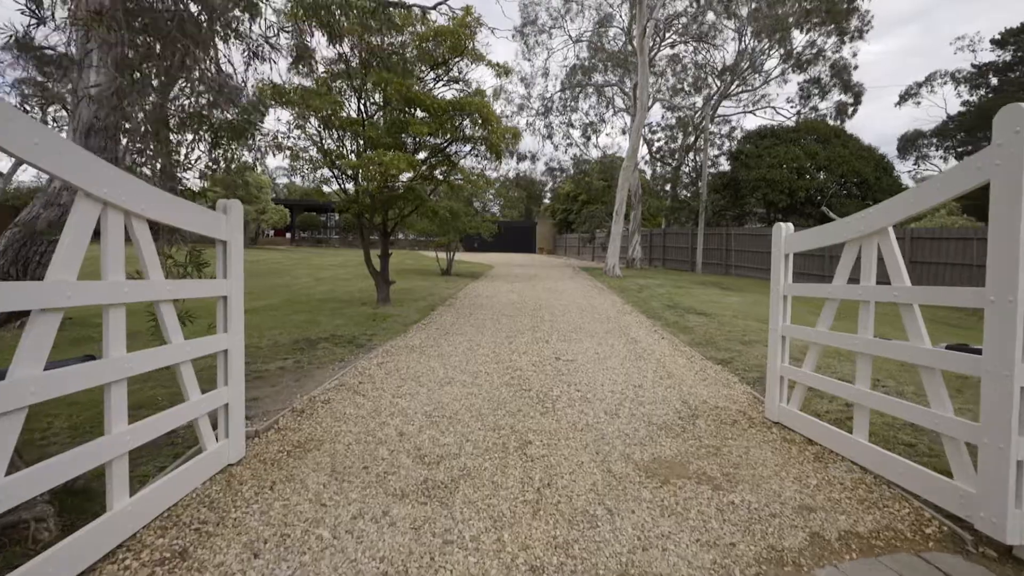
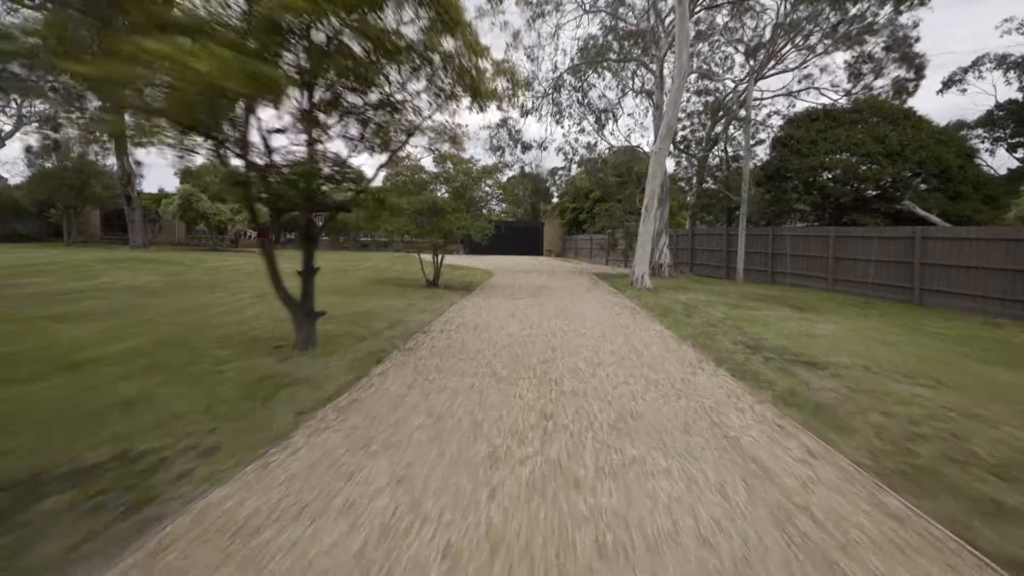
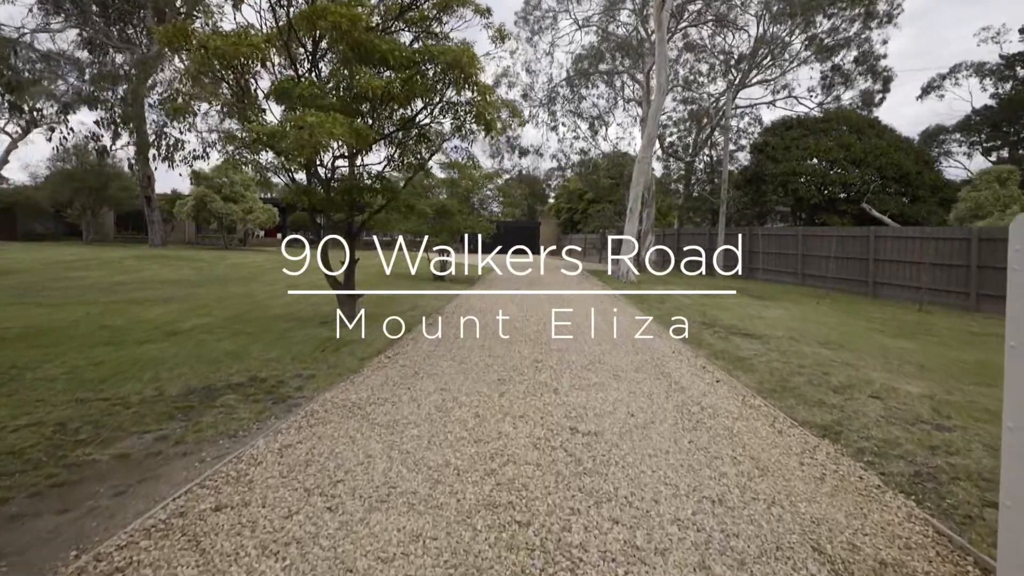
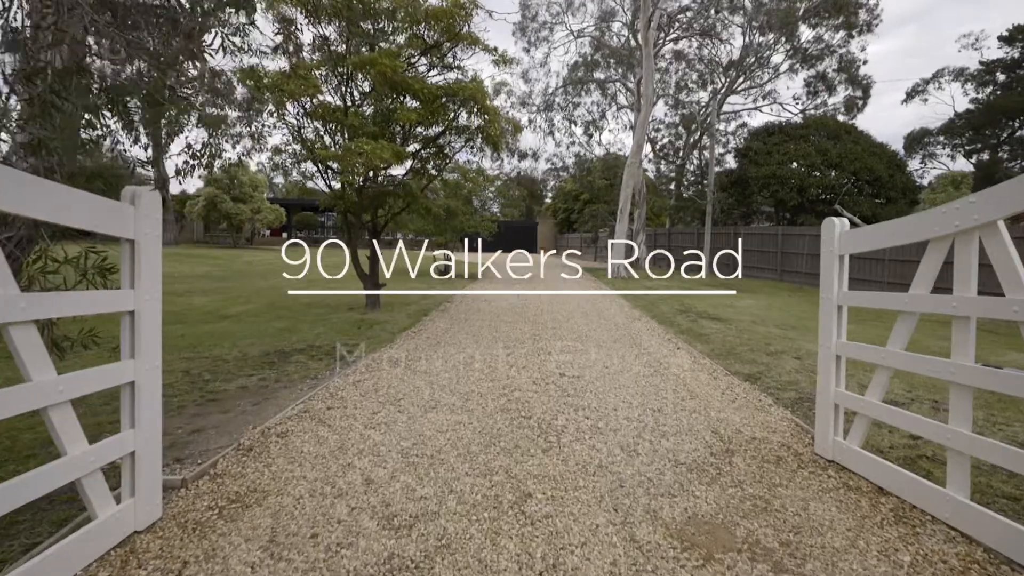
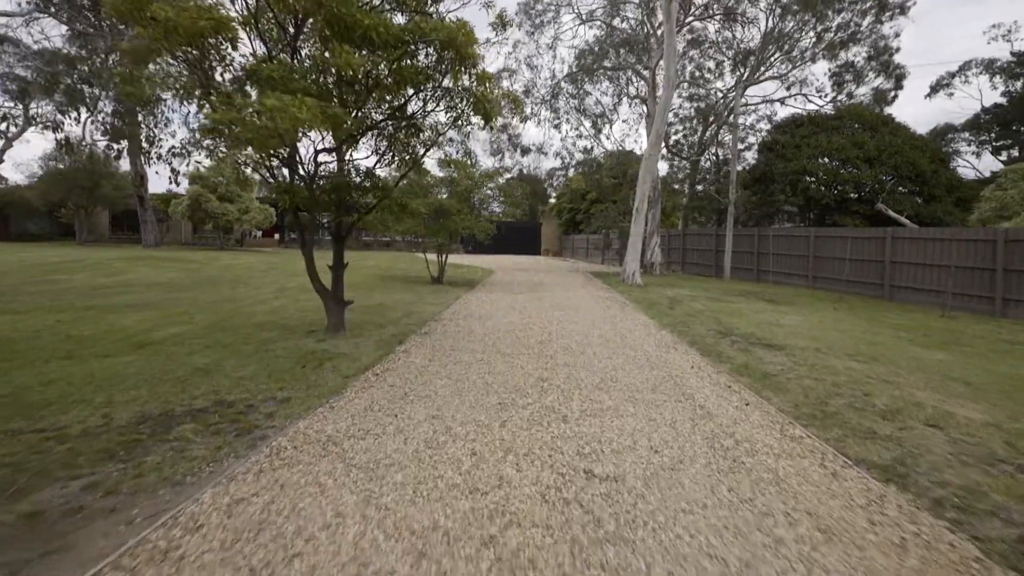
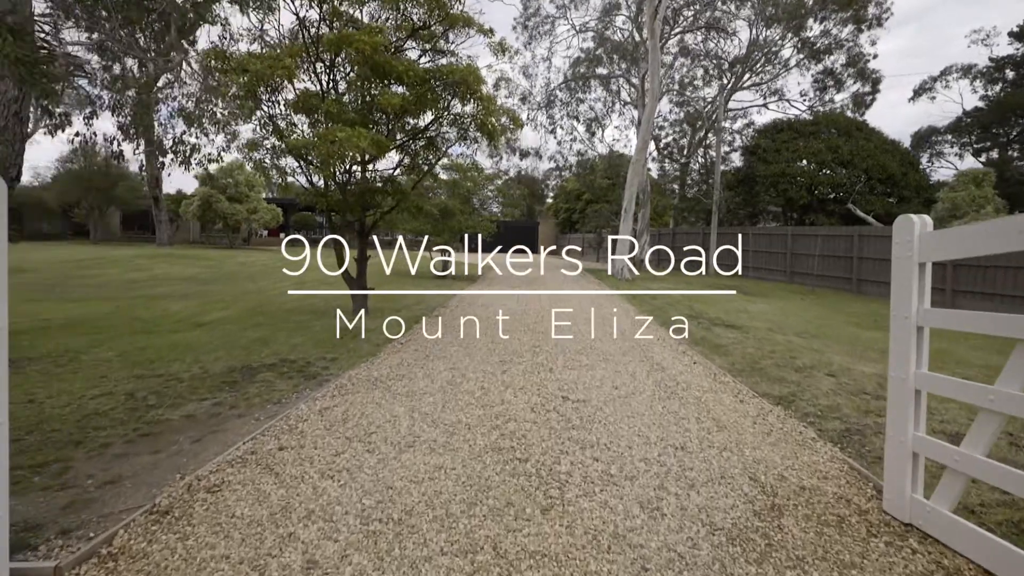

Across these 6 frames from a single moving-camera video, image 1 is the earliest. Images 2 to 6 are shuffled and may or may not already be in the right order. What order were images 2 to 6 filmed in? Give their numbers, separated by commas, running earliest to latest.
4, 6, 3, 5, 2
